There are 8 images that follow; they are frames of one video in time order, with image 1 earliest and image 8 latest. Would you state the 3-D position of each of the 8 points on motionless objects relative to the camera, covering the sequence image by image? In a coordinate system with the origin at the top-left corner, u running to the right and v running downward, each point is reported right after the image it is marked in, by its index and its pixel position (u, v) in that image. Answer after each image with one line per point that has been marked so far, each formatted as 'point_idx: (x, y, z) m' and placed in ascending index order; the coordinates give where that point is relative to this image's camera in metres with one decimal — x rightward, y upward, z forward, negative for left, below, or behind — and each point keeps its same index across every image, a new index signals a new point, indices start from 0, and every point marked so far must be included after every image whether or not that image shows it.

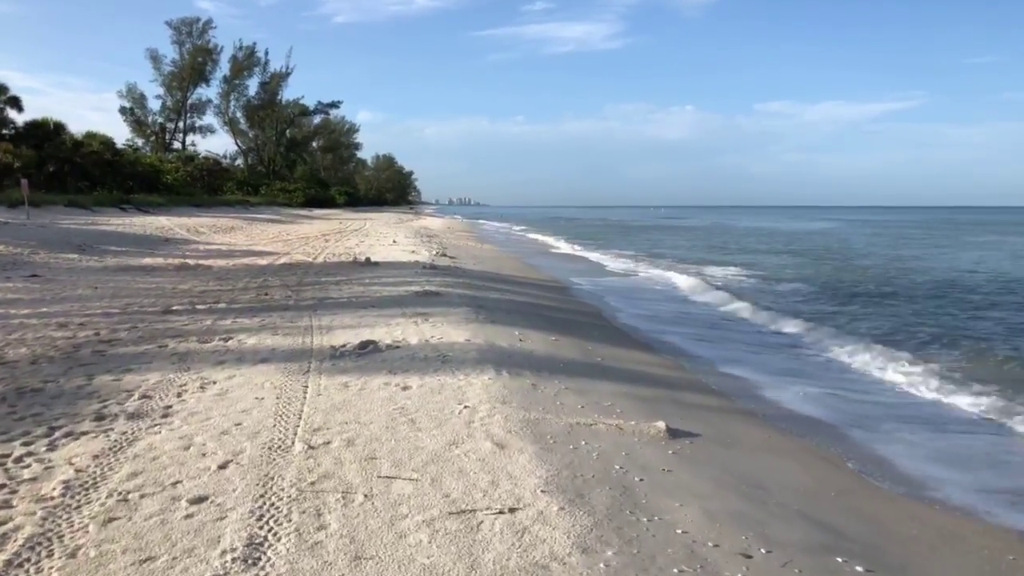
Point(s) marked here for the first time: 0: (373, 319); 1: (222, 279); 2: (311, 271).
0: (-1.5, -0.3, +8.5) m
1: (-4.7, +0.1, +13.5) m
2: (-3.6, +0.3, +14.7) m
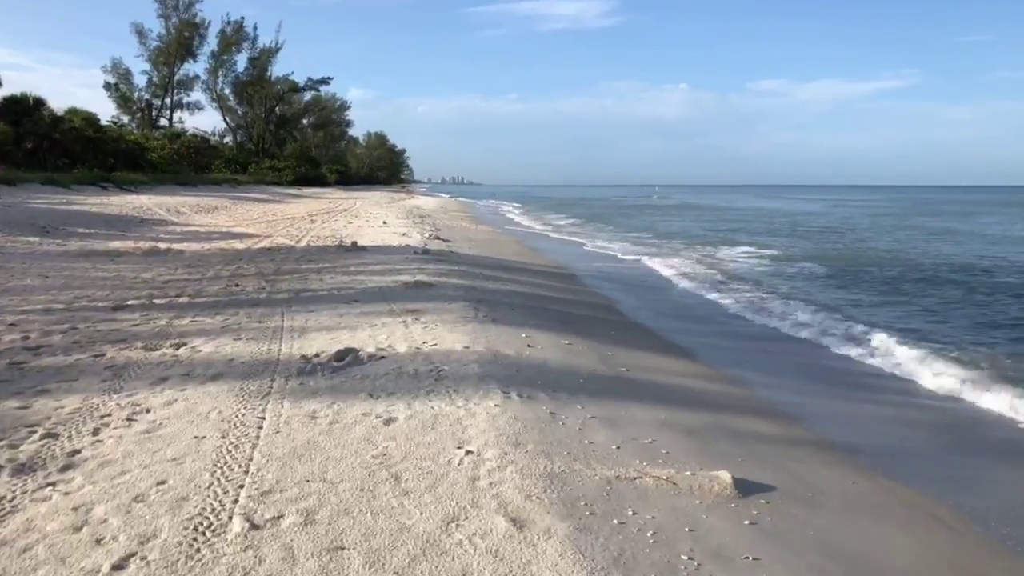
0: (-1.4, -0.3, +7.3) m
1: (-4.7, +0.3, +12.2) m
2: (-3.6, +0.5, +13.4) m
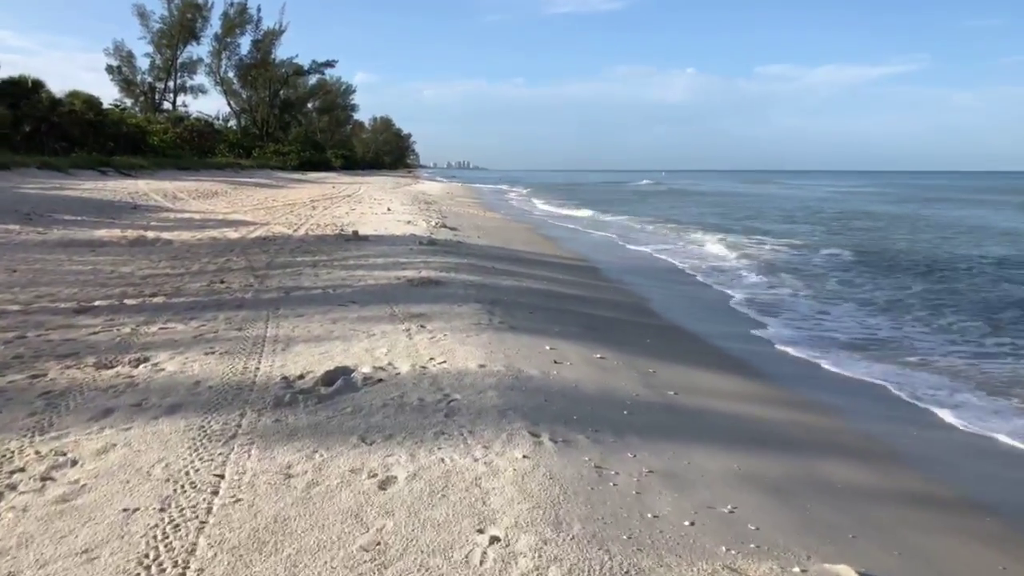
0: (-1.2, -0.3, +6.3) m
1: (-4.5, +0.4, +11.2) m
2: (-3.4, +0.6, +12.4) m
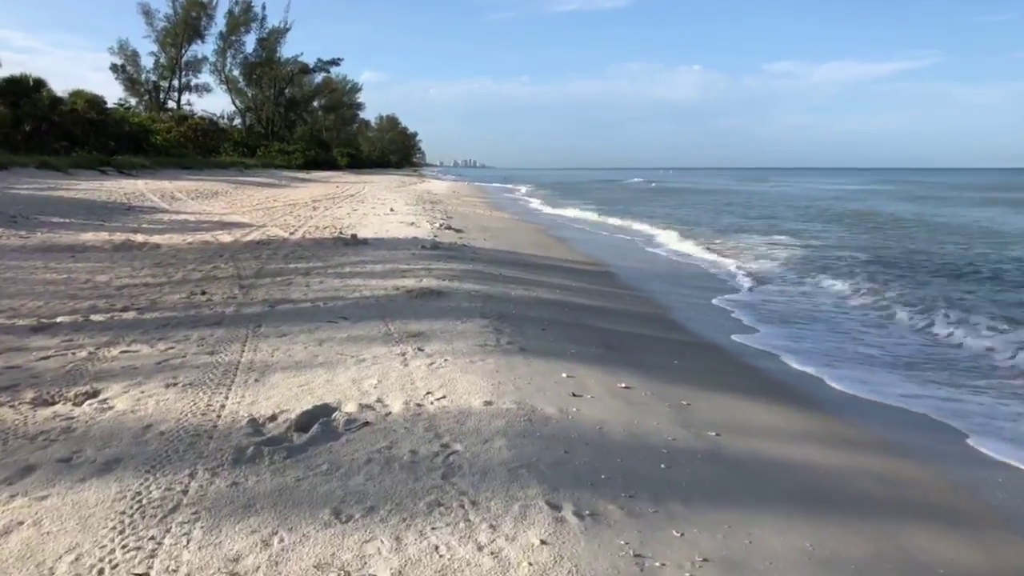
0: (-1.2, -0.4, +5.5) m
1: (-4.4, +0.3, +10.4) m
2: (-3.3, +0.5, +11.6) m
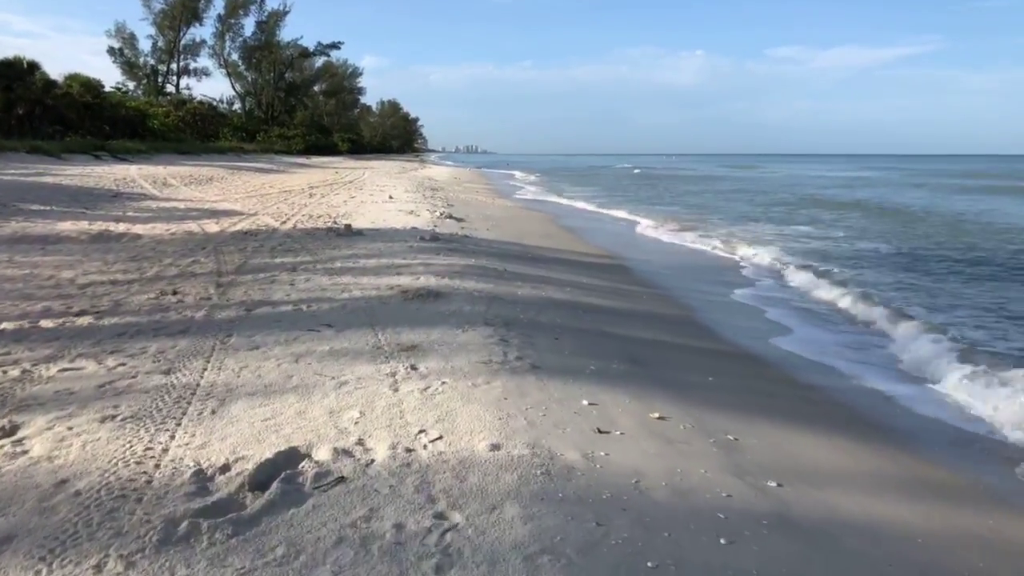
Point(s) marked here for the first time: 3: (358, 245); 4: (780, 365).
0: (-1.1, -0.5, +4.6) m
1: (-4.4, +0.3, +9.6) m
2: (-3.2, +0.6, +10.8) m
3: (-2.0, +0.6, +10.8) m
4: (+2.0, -0.6, +6.1) m
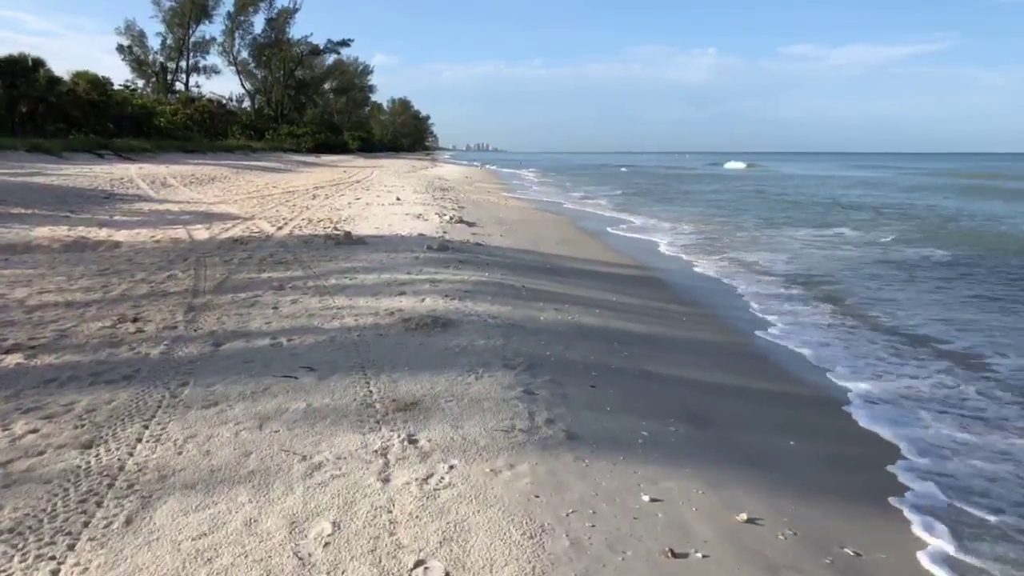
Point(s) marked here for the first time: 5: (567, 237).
0: (-1.0, -0.7, +3.5) m
1: (-4.2, +0.2, +8.5) m
2: (-3.0, +0.4, +9.7) m
3: (-1.8, +0.4, +9.7) m
4: (+2.1, -0.8, +4.9) m
5: (+1.0, +0.9, +14.7) m
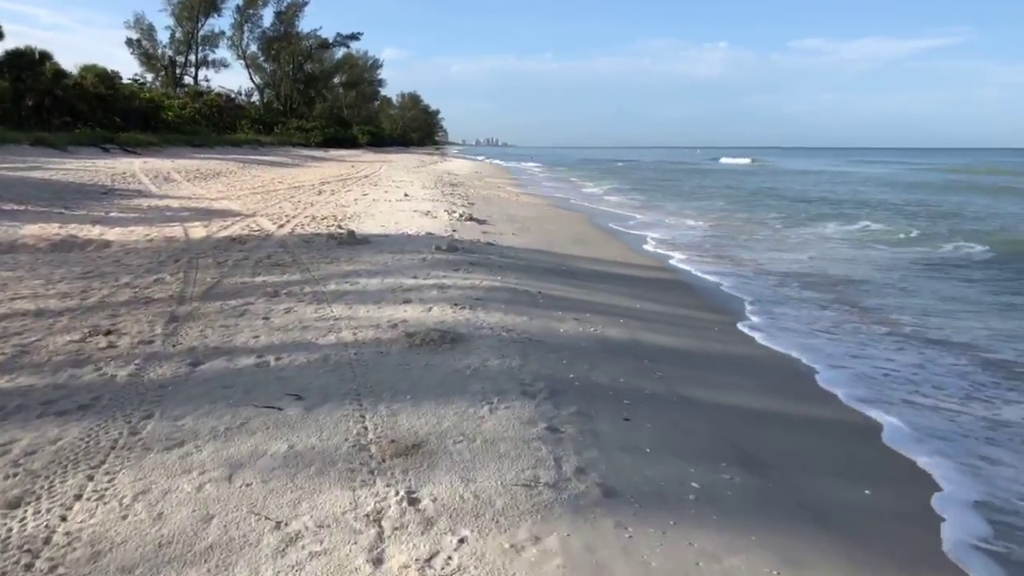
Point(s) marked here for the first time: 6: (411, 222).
0: (-0.9, -0.7, +2.8) m
1: (-4.0, +0.1, +7.9) m
2: (-2.8, +0.3, +9.0) m
3: (-1.7, +0.3, +9.0) m
4: (+2.2, -0.9, +4.2) m
5: (+1.2, +0.9, +14.0) m
6: (-1.6, +1.0, +12.9) m
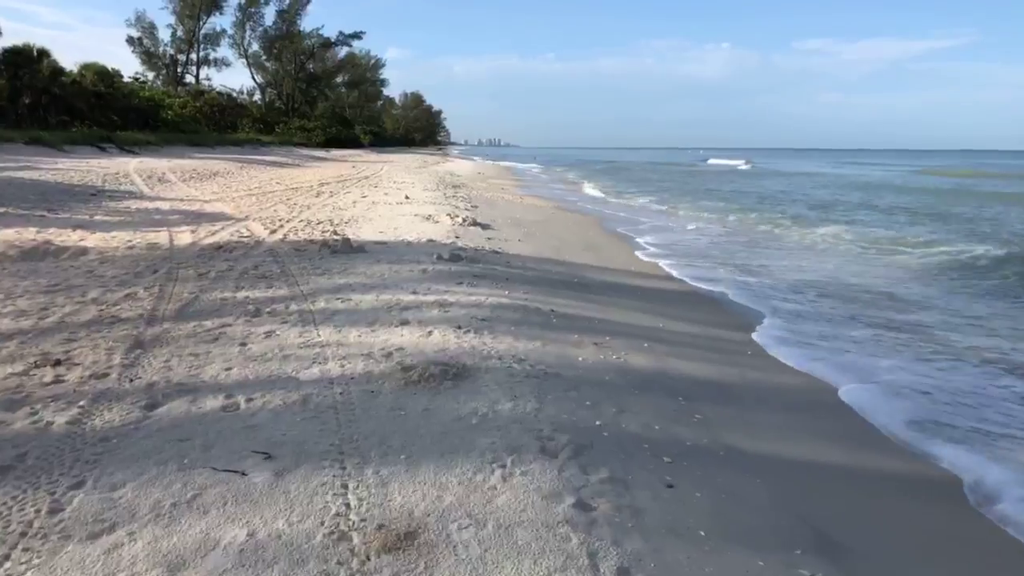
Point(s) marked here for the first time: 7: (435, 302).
0: (-0.8, -0.9, +2.1) m
1: (-3.9, 0.0, +7.1) m
2: (-2.7, +0.2, +8.3) m
3: (-1.6, +0.2, +8.3) m
4: (+2.3, -1.0, +3.5) m
5: (+1.3, +0.8, +13.3) m
6: (-1.5, +0.9, +12.1) m
7: (-0.6, -0.1, +6.6) m
